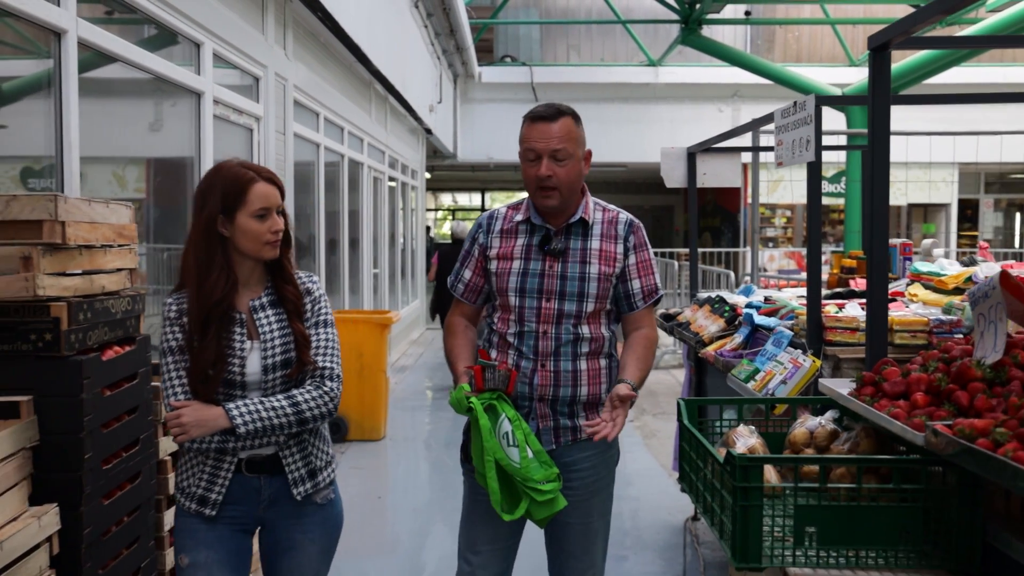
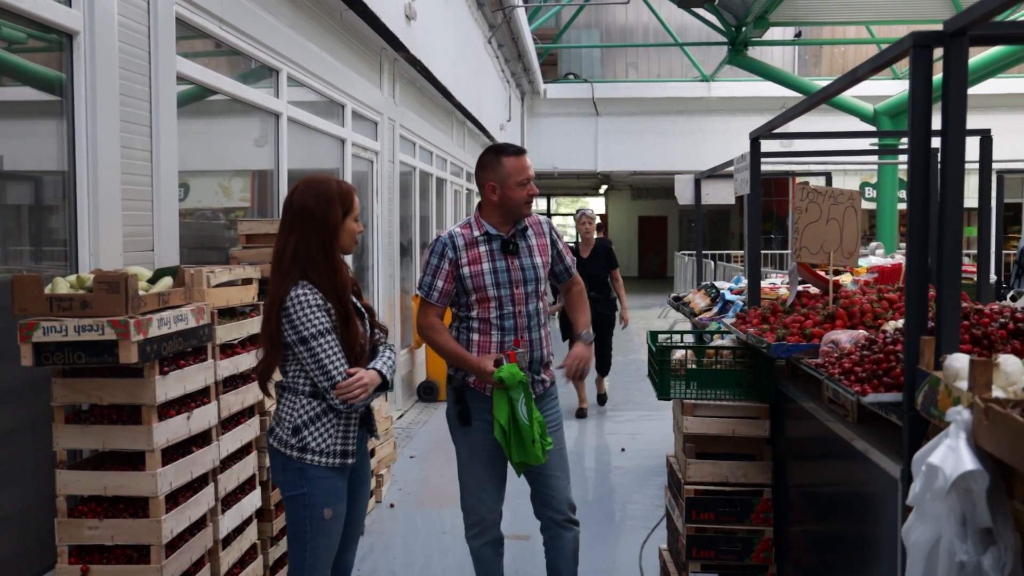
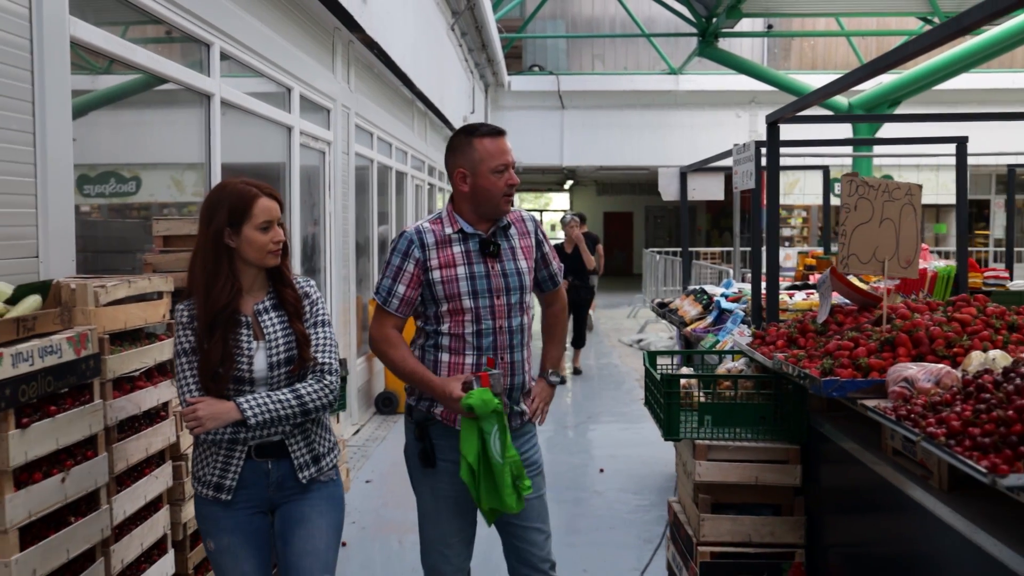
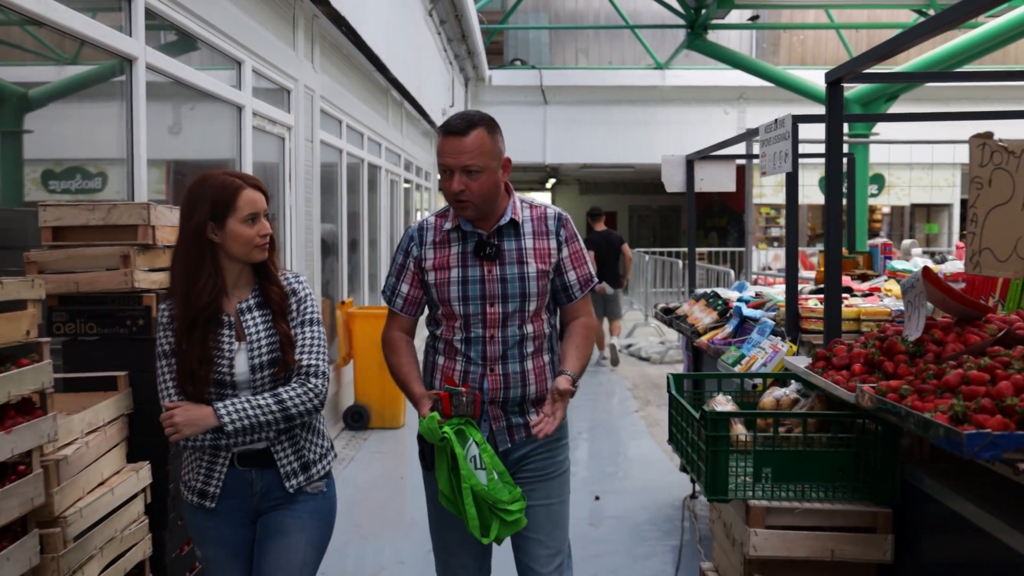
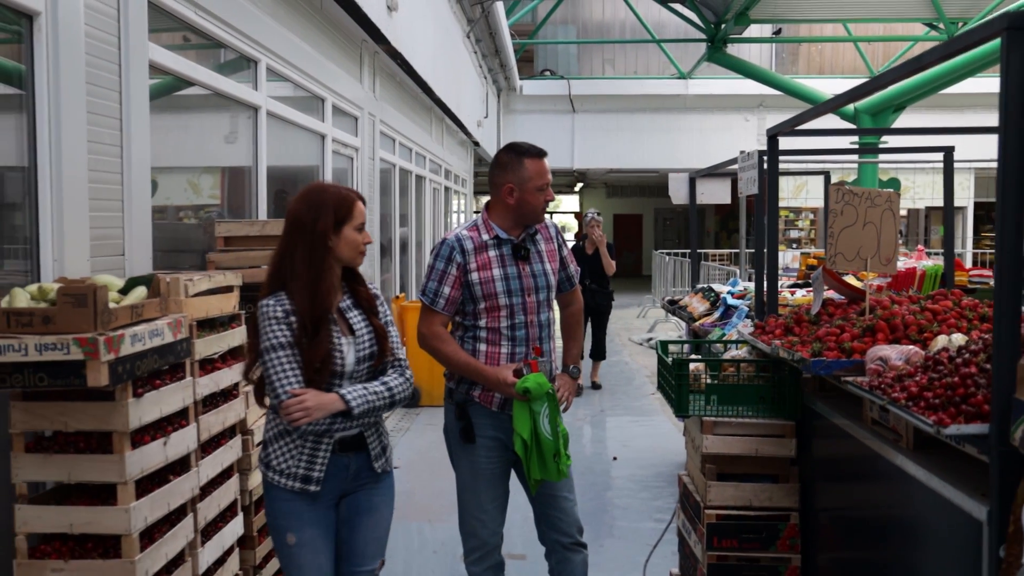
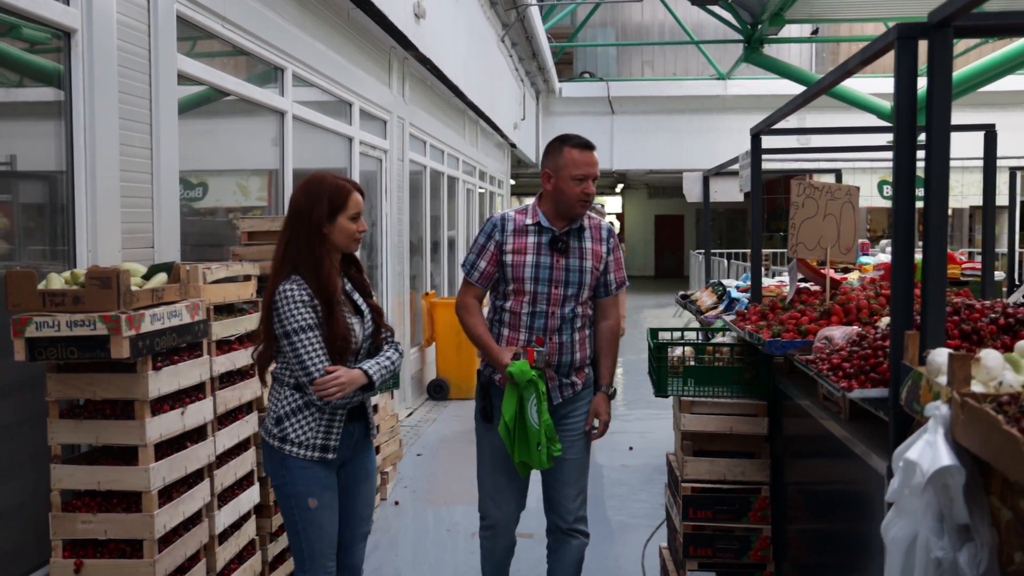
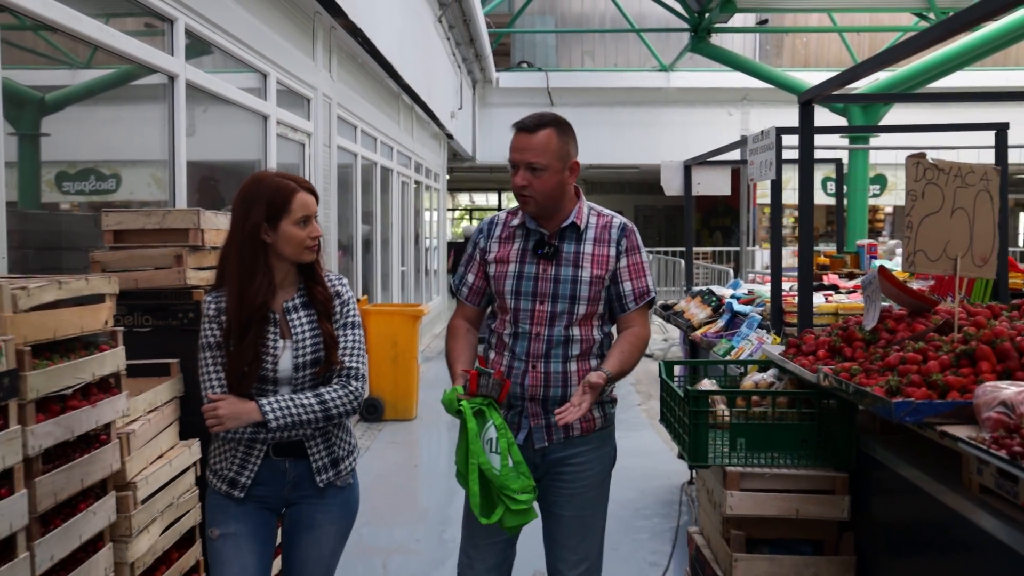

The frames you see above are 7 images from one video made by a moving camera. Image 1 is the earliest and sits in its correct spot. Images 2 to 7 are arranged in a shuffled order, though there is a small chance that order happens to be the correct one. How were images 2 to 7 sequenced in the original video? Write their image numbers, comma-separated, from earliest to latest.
4, 7, 3, 5, 2, 6
